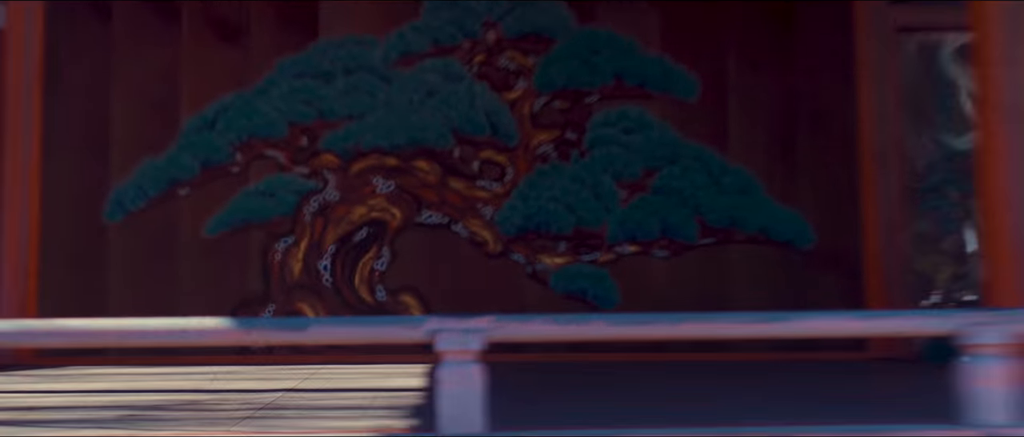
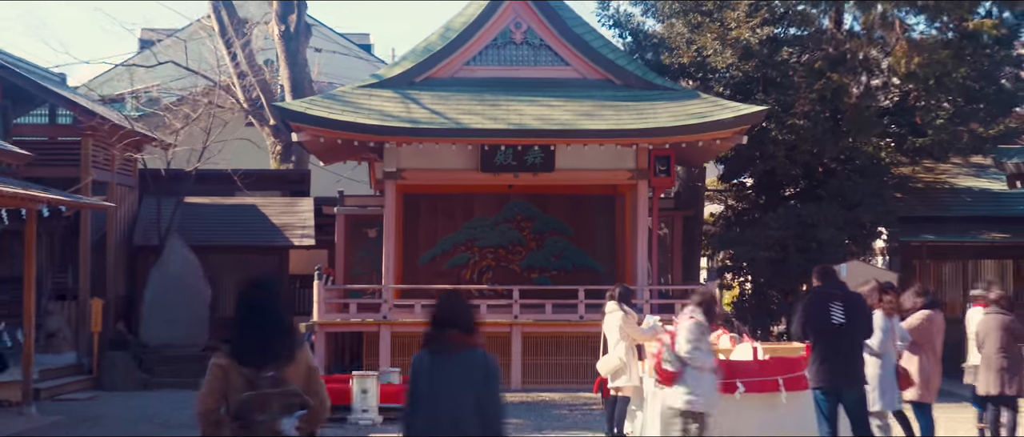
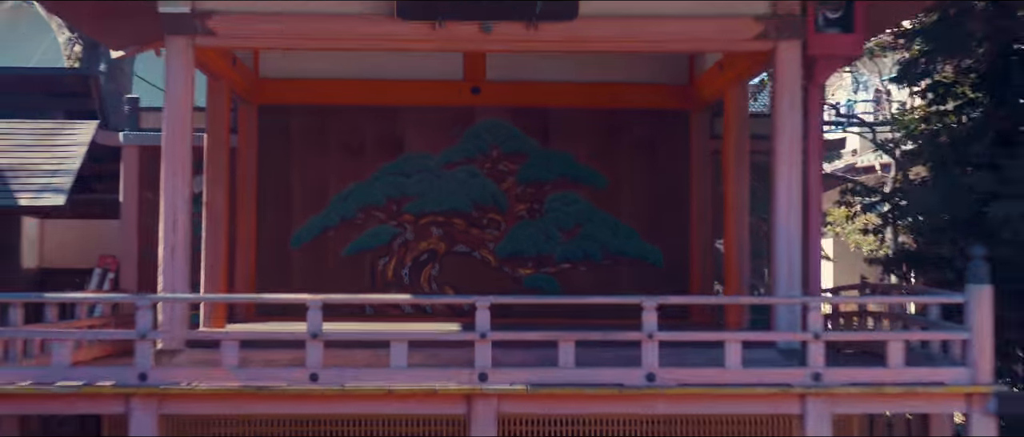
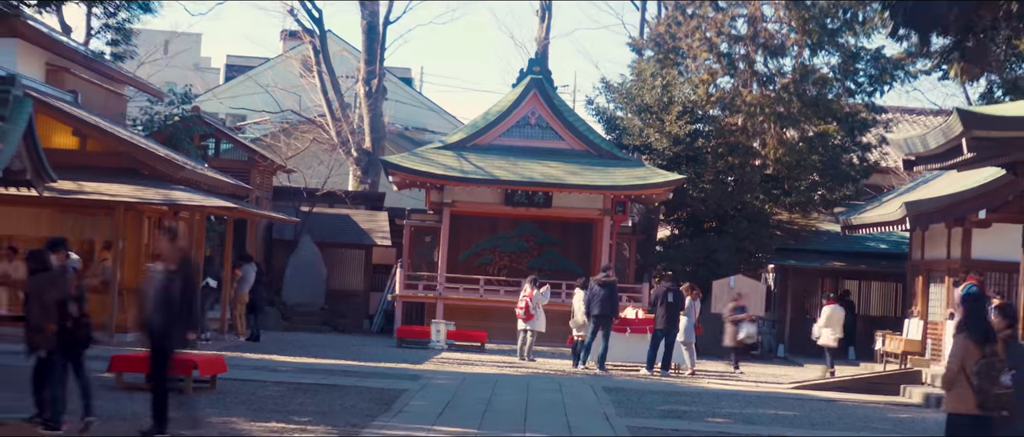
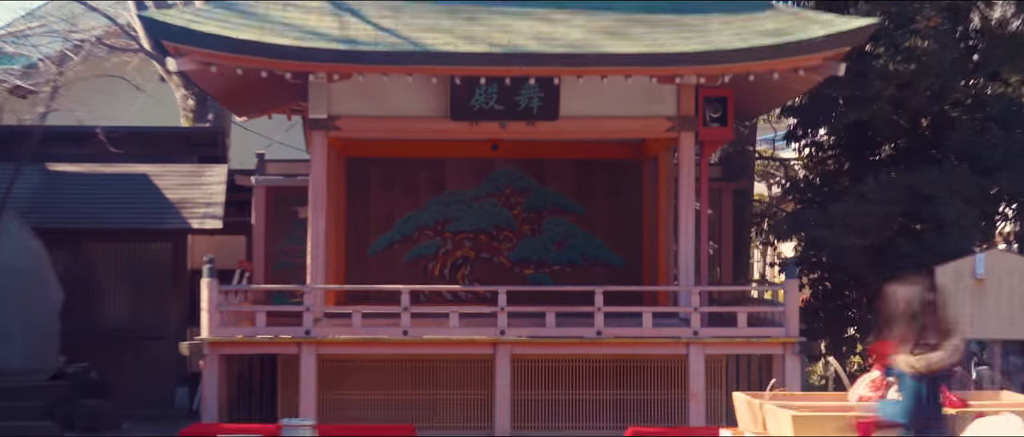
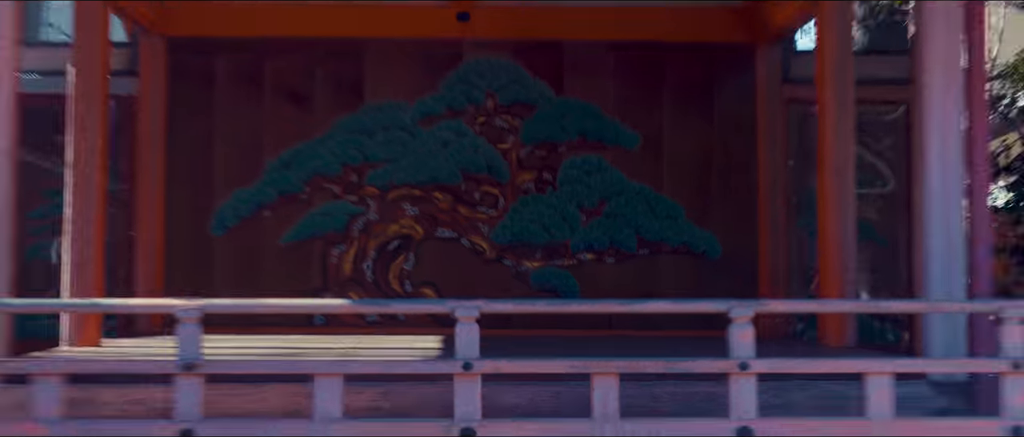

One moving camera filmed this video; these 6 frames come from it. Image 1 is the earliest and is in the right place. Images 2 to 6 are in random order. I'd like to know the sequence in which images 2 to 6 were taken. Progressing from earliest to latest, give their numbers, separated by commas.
6, 3, 5, 2, 4
